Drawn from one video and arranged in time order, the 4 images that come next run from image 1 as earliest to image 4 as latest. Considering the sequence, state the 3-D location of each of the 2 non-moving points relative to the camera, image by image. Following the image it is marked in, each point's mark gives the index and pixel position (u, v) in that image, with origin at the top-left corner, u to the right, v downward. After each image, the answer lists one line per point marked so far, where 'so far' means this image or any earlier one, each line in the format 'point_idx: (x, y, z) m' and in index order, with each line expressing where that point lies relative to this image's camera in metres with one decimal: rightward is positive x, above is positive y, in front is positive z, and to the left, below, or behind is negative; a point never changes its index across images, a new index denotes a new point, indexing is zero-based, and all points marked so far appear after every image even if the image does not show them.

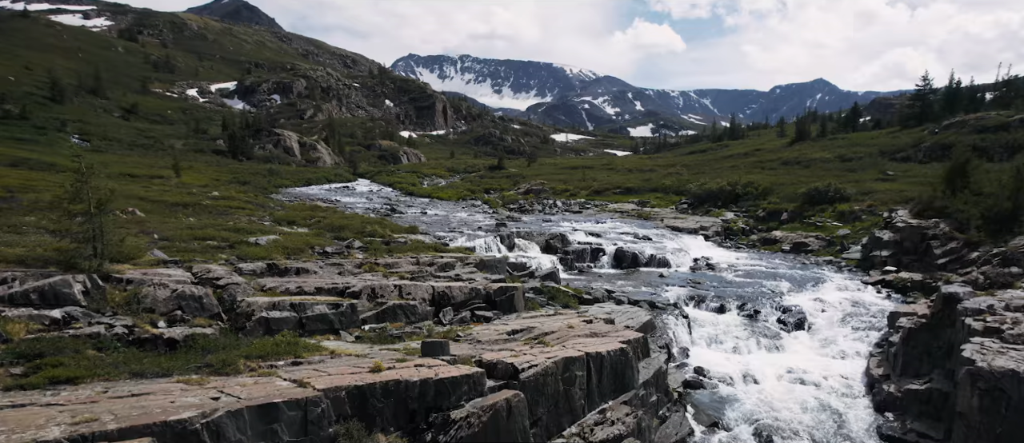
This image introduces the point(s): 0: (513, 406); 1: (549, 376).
0: (-0.1, -5.8, +17.4) m
1: (+1.3, -5.6, +19.6) m
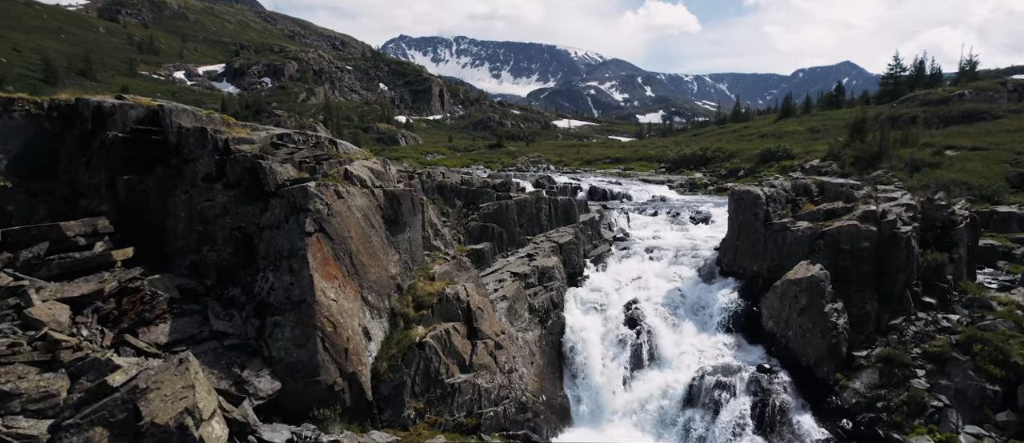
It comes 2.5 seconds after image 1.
0: (-0.3, +1.0, +35.8) m
1: (+1.1, +1.3, +38.0) m
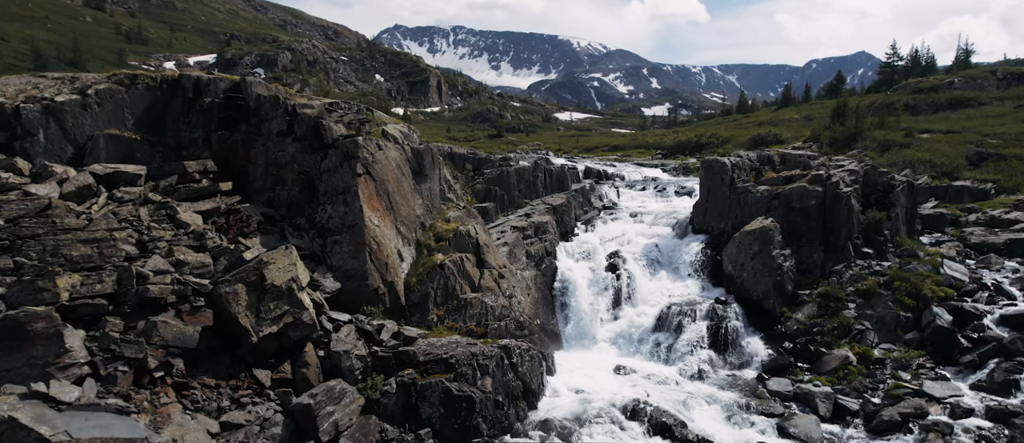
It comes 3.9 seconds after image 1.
0: (-0.3, +3.7, +41.4) m
1: (+1.1, +4.0, +43.6) m
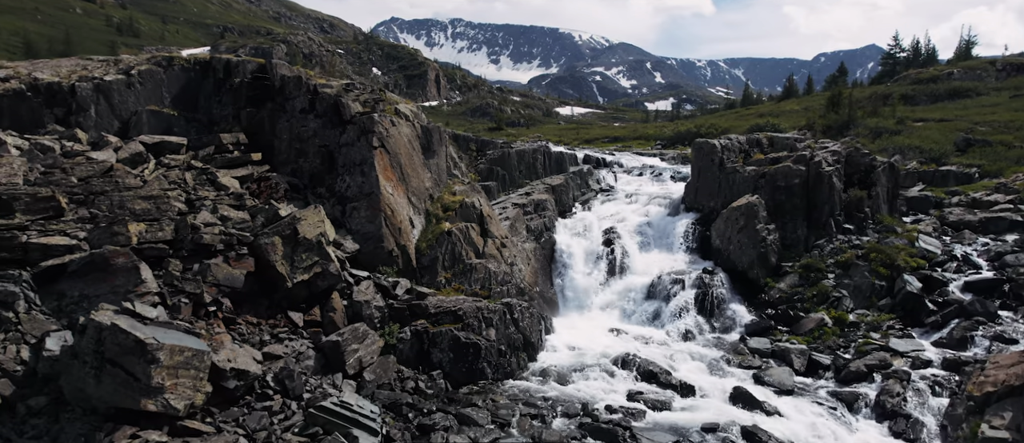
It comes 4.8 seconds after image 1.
0: (-0.1, +5.4, +43.8) m
1: (+1.3, +5.8, +45.9) m
